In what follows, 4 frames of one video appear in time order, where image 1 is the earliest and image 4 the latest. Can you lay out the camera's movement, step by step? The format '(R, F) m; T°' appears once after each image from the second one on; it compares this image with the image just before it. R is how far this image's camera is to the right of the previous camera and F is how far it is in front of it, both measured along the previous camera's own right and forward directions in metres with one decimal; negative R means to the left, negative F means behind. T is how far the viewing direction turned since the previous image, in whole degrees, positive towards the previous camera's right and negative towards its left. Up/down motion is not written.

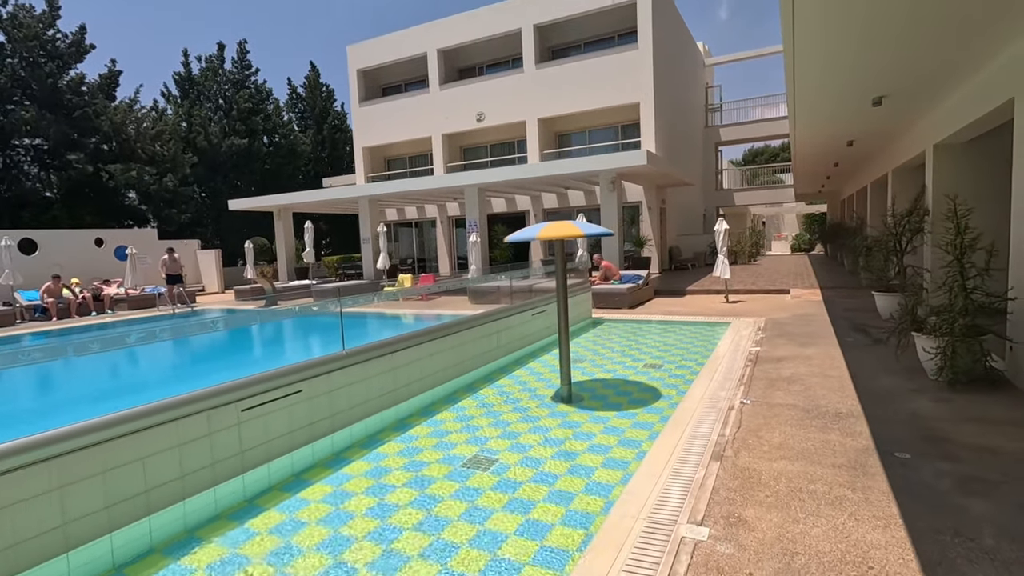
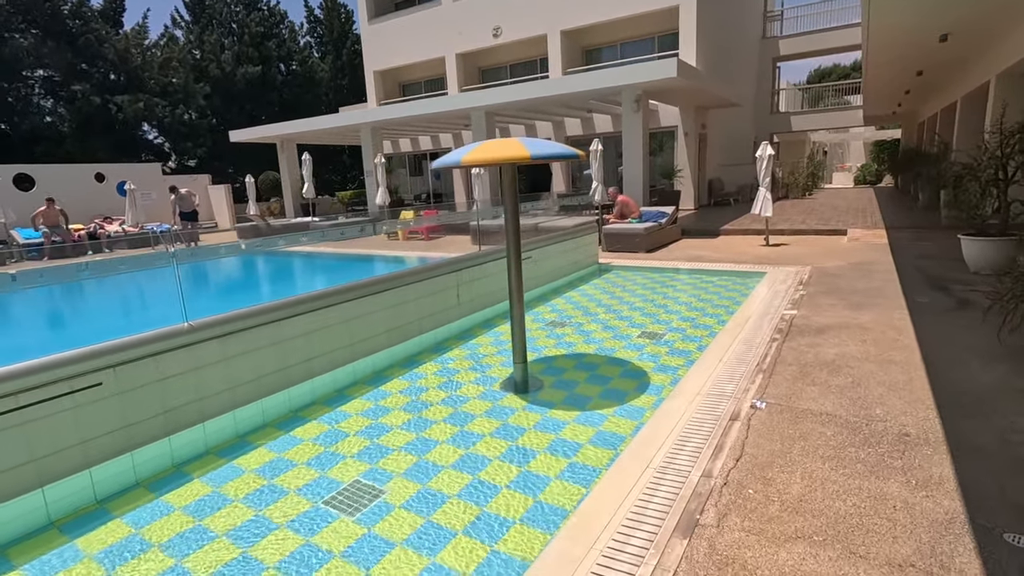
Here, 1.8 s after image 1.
(+0.9, +1.6) m; -5°
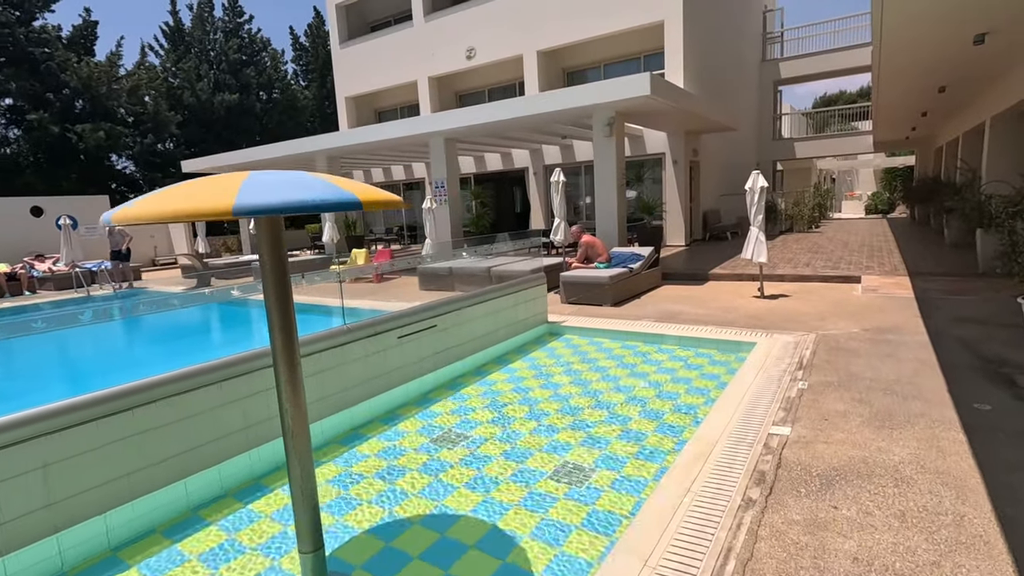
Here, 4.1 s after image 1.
(+1.1, +1.8) m; -1°
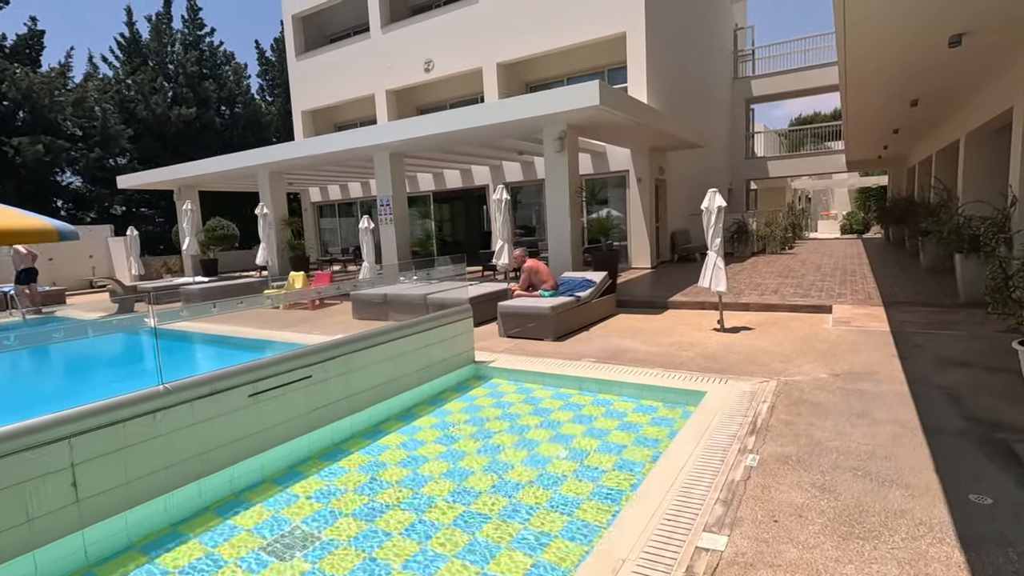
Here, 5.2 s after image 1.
(+0.7, +1.0) m; +2°
